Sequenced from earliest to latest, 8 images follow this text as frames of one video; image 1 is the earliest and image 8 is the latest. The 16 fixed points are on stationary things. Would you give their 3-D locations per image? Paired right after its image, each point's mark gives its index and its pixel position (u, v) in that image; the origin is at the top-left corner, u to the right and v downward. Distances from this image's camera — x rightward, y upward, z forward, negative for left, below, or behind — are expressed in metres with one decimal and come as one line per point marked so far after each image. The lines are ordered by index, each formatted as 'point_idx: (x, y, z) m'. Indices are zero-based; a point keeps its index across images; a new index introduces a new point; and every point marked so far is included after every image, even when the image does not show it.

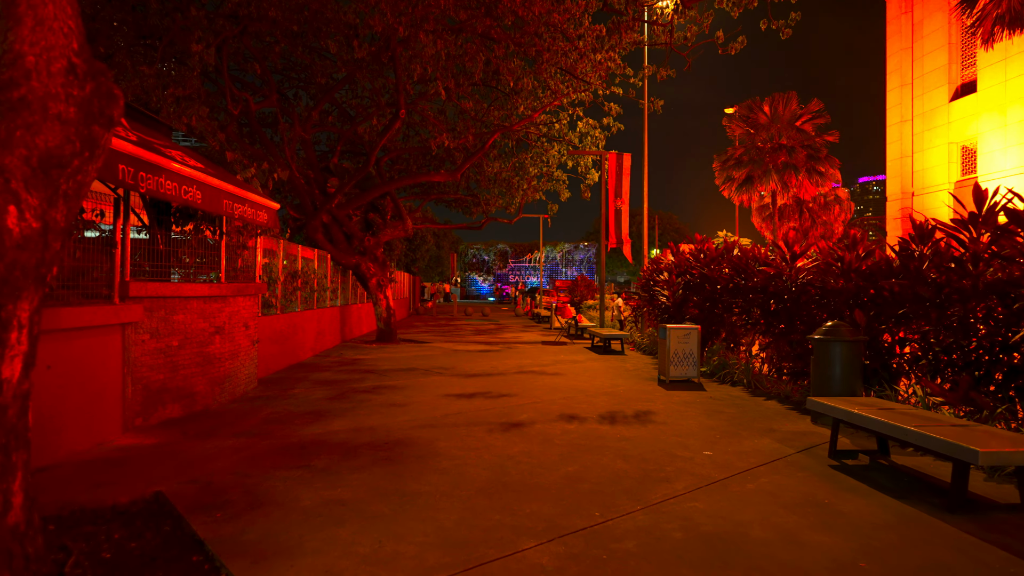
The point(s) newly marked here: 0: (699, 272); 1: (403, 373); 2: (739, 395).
0: (+4.3, +0.4, +14.1) m
1: (-2.2, -1.7, +12.4) m
2: (+3.7, -1.8, +10.1) m
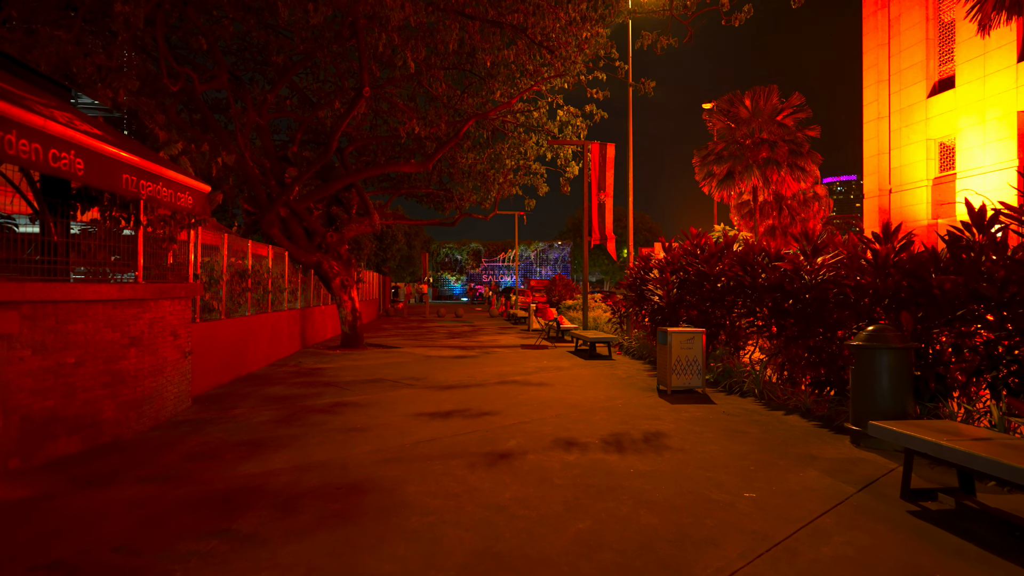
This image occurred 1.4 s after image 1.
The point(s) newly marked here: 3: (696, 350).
0: (+3.9, +0.4, +12.8) m
1: (-2.5, -1.7, +10.9) m
2: (+3.5, -1.7, +8.9) m
3: (+3.0, -1.0, +10.1) m
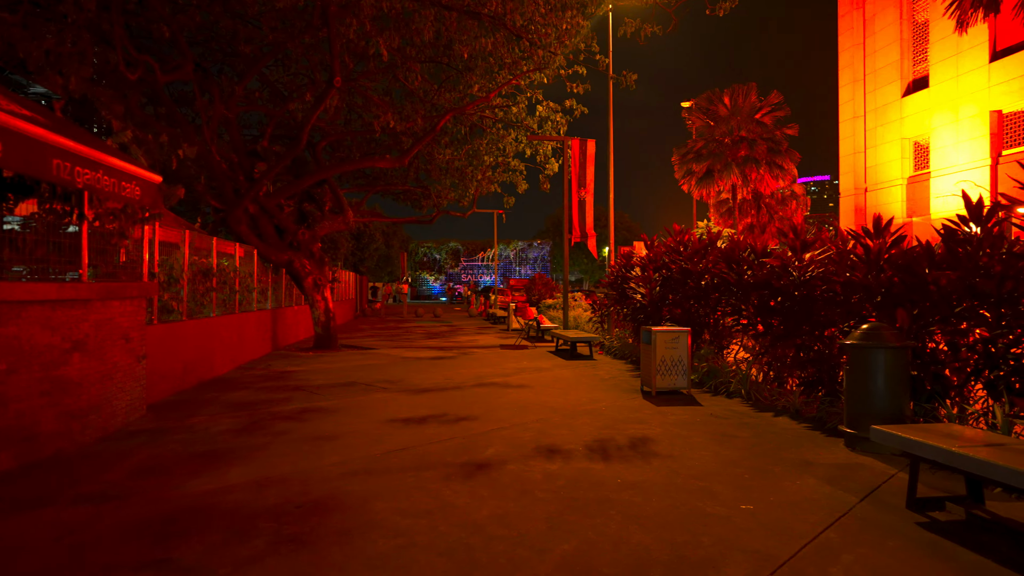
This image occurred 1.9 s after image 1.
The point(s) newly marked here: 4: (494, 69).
0: (+3.4, +0.4, +12.5) m
1: (-2.9, -1.7, +10.4) m
2: (+3.2, -1.7, +8.6) m
3: (+2.7, -1.0, +9.8) m
4: (-0.5, +6.5, +18.3) m
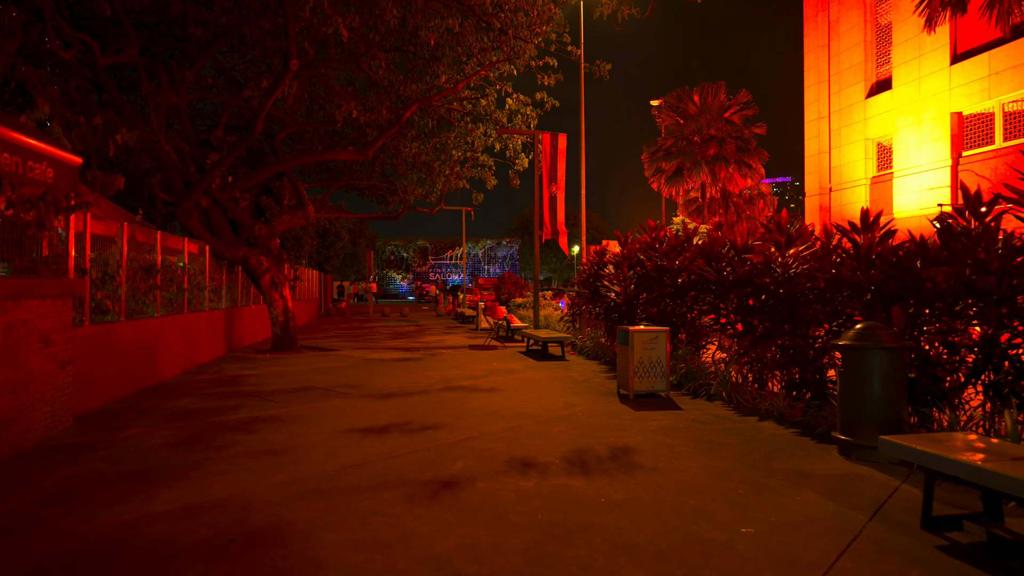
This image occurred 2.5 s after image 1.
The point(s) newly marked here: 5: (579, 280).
0: (+2.8, +0.5, +12.1) m
1: (-3.4, -1.7, +9.6) m
2: (+2.8, -1.7, +8.1) m
3: (+2.2, -0.9, +9.3) m
4: (-1.4, +6.5, +17.6) m
5: (+1.9, +0.2, +16.9) m
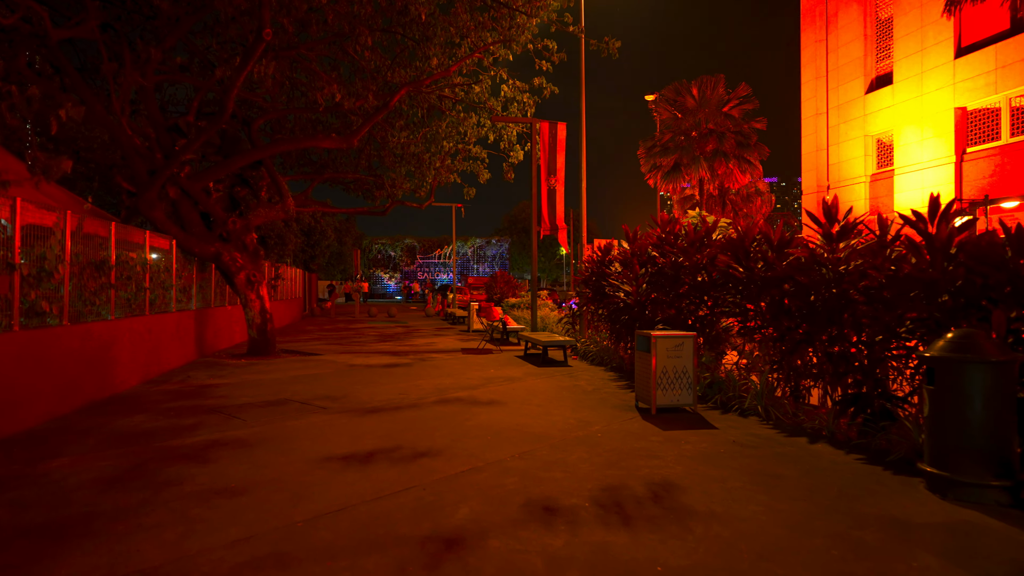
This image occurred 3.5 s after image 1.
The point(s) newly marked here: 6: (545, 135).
0: (+2.9, +0.5, +10.9) m
1: (-3.3, -1.6, +8.4) m
2: (+2.9, -1.7, +7.0) m
3: (+2.3, -0.9, +8.1) m
4: (-1.5, +6.6, +16.4) m
5: (+1.8, +0.2, +15.7) m
6: (+0.9, +4.3, +17.3) m
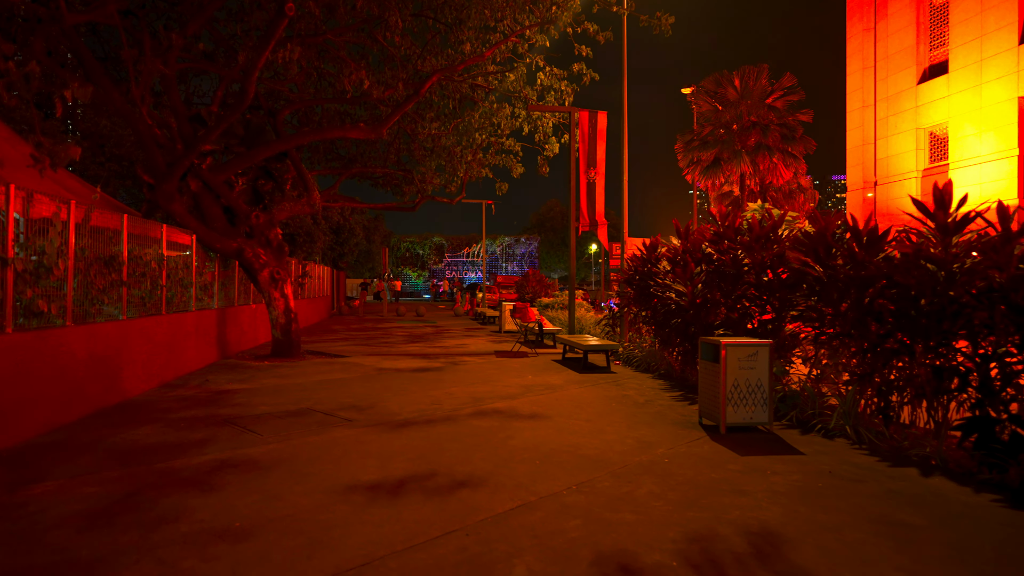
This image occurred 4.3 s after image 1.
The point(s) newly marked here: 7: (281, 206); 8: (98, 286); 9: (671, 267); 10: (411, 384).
0: (+3.5, +0.5, +9.8) m
1: (-2.8, -1.6, +7.5) m
2: (+3.4, -1.7, +5.9) m
3: (+2.8, -0.9, +7.1) m
4: (-0.6, +6.6, +15.5) m
5: (+2.7, +0.2, +14.6) m
6: (+1.9, +4.3, +16.3) m
7: (-5.3, +1.9, +14.3) m
8: (-5.5, 0.0, +8.2) m
9: (+3.1, +0.4, +12.0) m
10: (-1.7, -1.6, +10.6) m
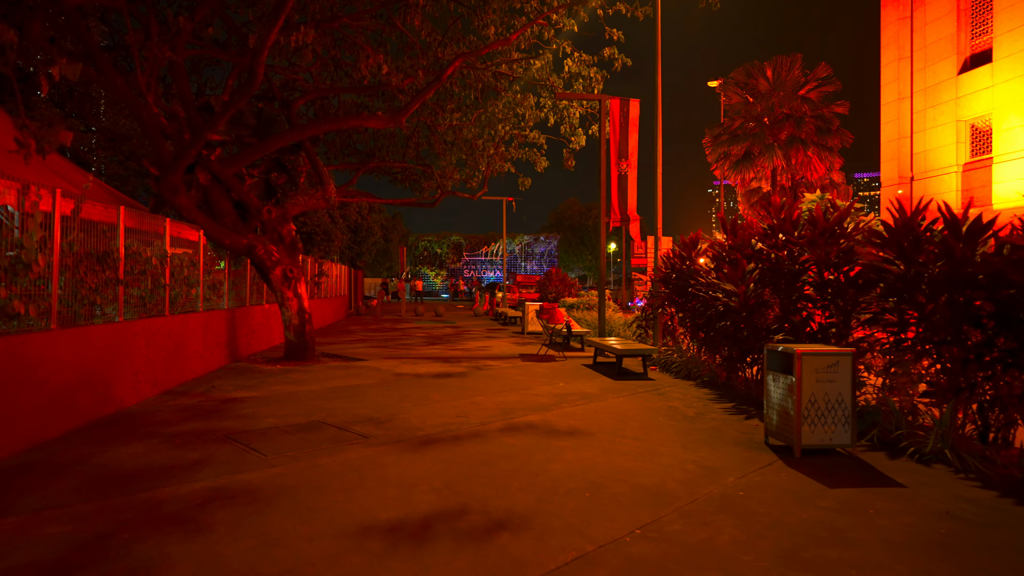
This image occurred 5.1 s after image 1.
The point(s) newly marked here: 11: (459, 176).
0: (+4.0, +0.5, +8.8) m
1: (-2.4, -1.6, +6.7) m
2: (+3.7, -1.7, +4.9) m
3: (+3.2, -0.9, +6.1) m
4: (+0.1, +6.6, +14.6) m
5: (+3.3, +0.2, +13.6) m
6: (+2.5, +4.3, +15.3) m
7: (-4.7, +1.9, +13.5) m
8: (-5.1, +0.1, +7.4) m
9: (+3.6, +0.4, +11.0) m
10: (-1.3, -1.6, +9.7) m
11: (-1.7, +3.6, +19.8) m
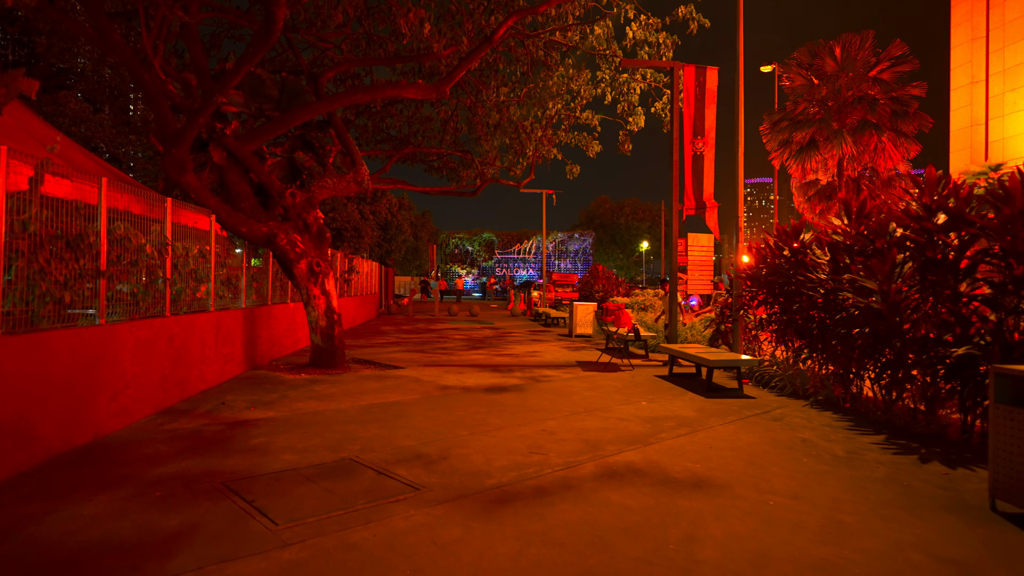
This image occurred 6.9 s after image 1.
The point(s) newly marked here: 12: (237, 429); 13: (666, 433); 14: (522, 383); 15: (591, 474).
0: (+4.9, +0.5, +6.7) m
1: (-1.5, -1.6, +4.8) m
2: (+4.5, -1.7, +2.8) m
3: (+4.0, -0.9, +4.0) m
4: (+1.3, +6.6, +12.6) m
5: (+4.4, +0.3, +11.5) m
6: (+3.8, +4.4, +13.3) m
7: (-3.6, +2.0, +11.8) m
8: (-4.2, +0.1, +5.7) m
9: (+4.6, +0.5, +8.9) m
10: (-0.3, -1.6, +7.8) m
11: (-0.3, +3.7, +17.9) m
12: (-3.0, -1.6, +6.8) m
13: (+1.7, -1.6, +6.9) m
14: (+0.1, -1.6, +10.3) m
15: (+0.7, -1.6, +5.4) m
